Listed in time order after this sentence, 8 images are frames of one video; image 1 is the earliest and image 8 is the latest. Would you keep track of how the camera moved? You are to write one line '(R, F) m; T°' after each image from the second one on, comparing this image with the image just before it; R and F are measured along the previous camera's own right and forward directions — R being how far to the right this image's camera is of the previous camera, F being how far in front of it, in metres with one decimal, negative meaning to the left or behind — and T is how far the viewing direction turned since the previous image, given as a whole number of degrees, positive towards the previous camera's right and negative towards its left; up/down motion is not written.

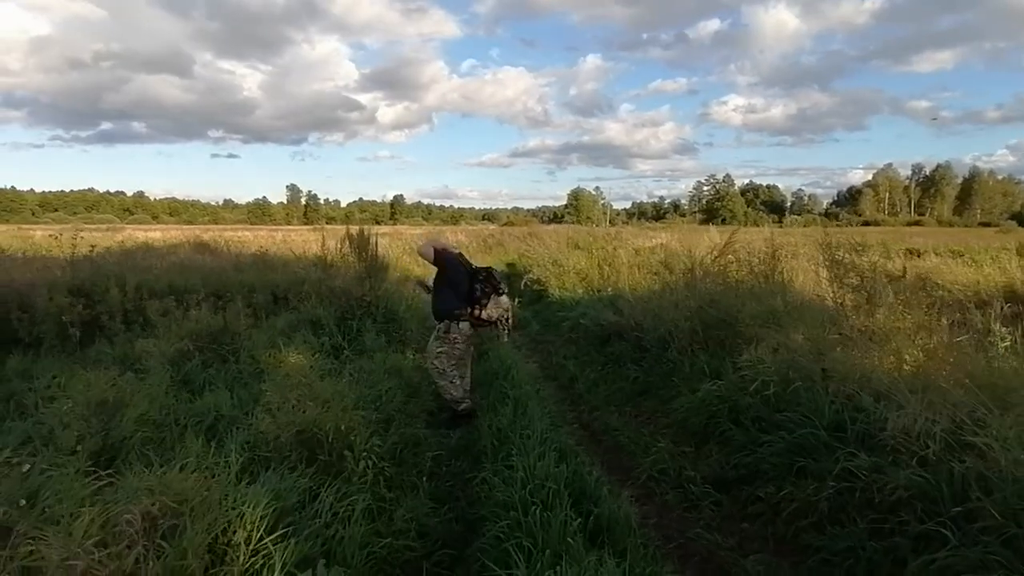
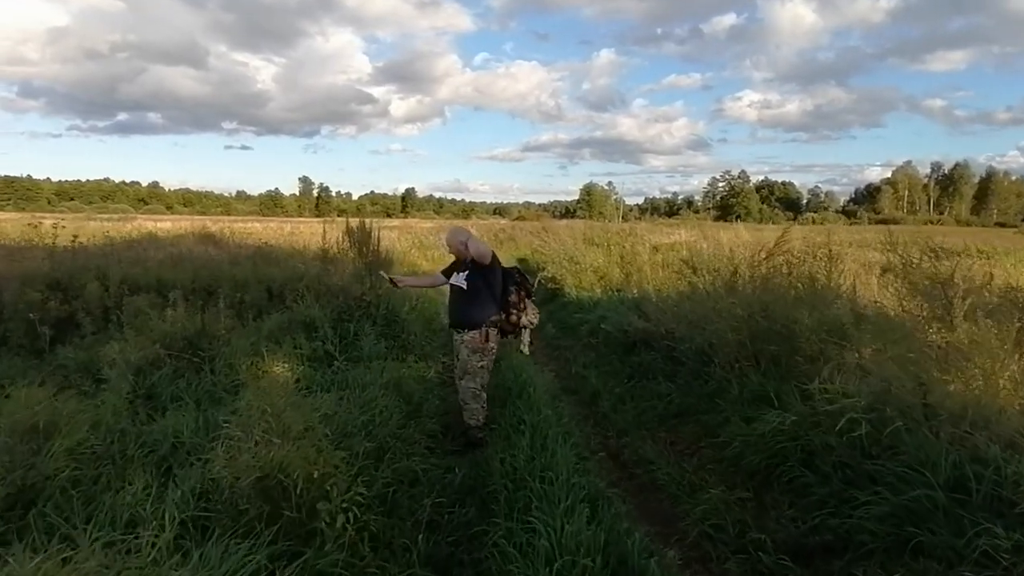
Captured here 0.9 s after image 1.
(-0.1, +1.0) m; -1°
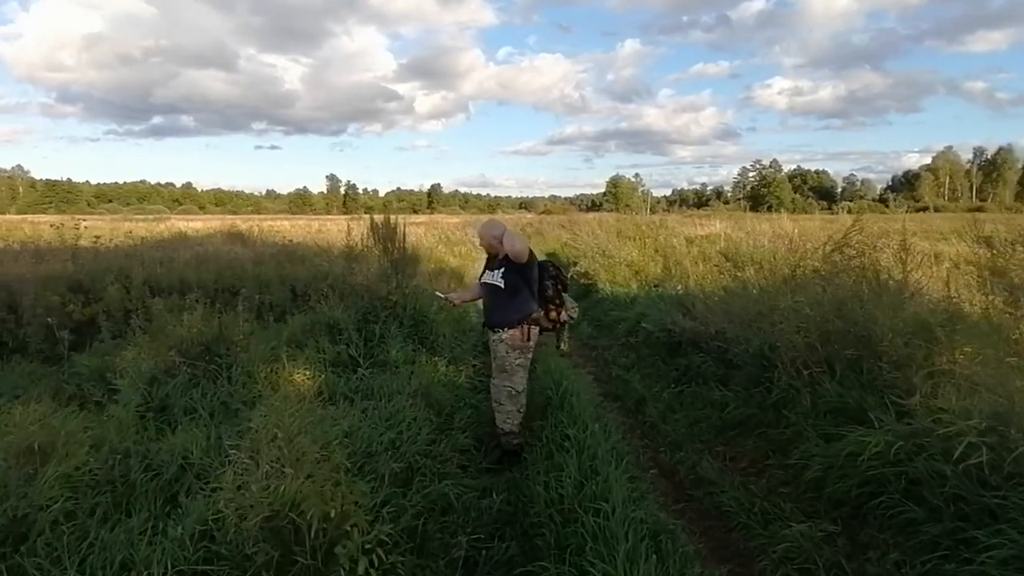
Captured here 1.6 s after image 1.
(-0.1, +0.5) m; -3°
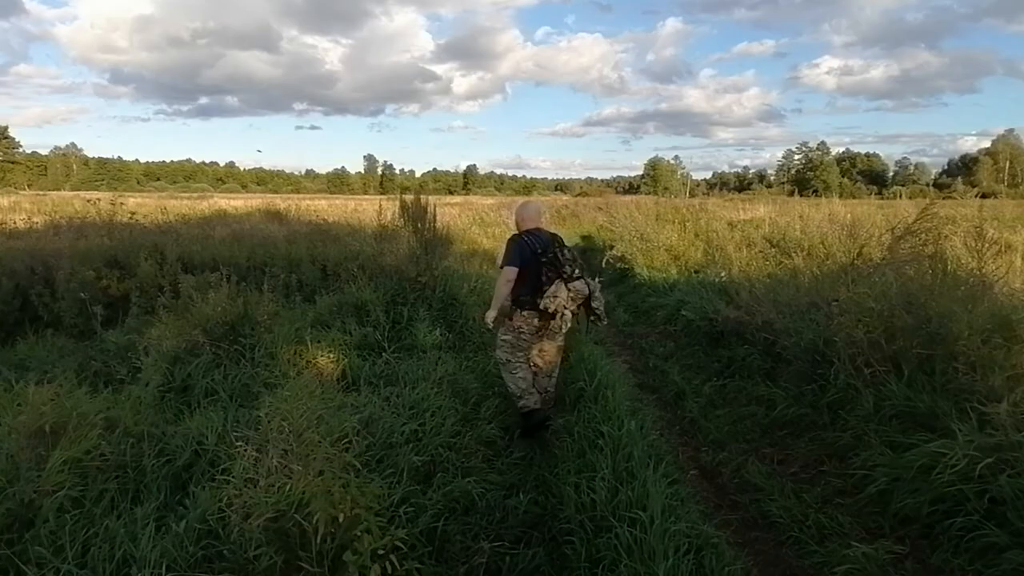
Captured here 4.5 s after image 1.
(0.0, +0.3) m; -3°
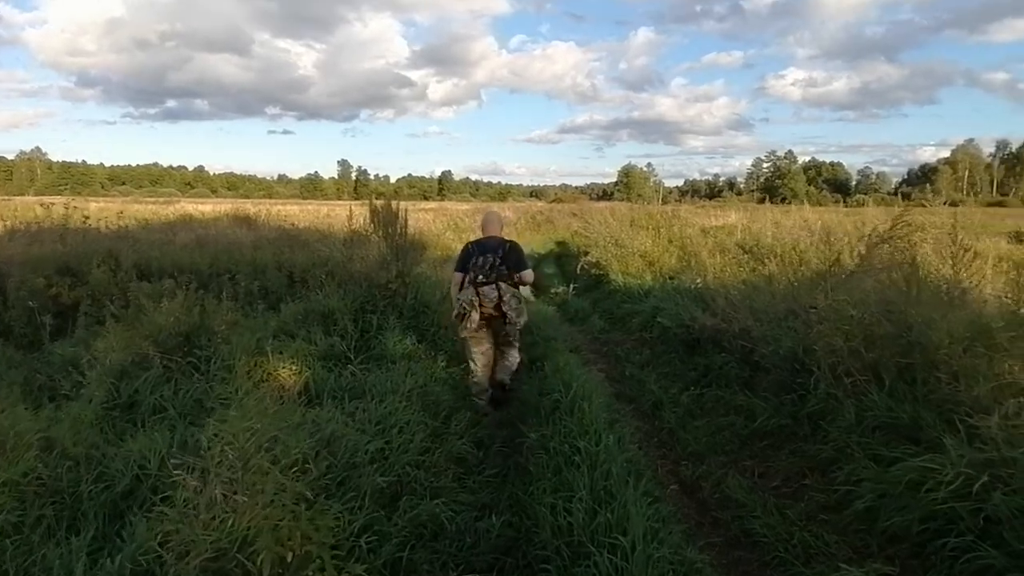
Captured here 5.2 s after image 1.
(0.0, +0.2) m; +2°
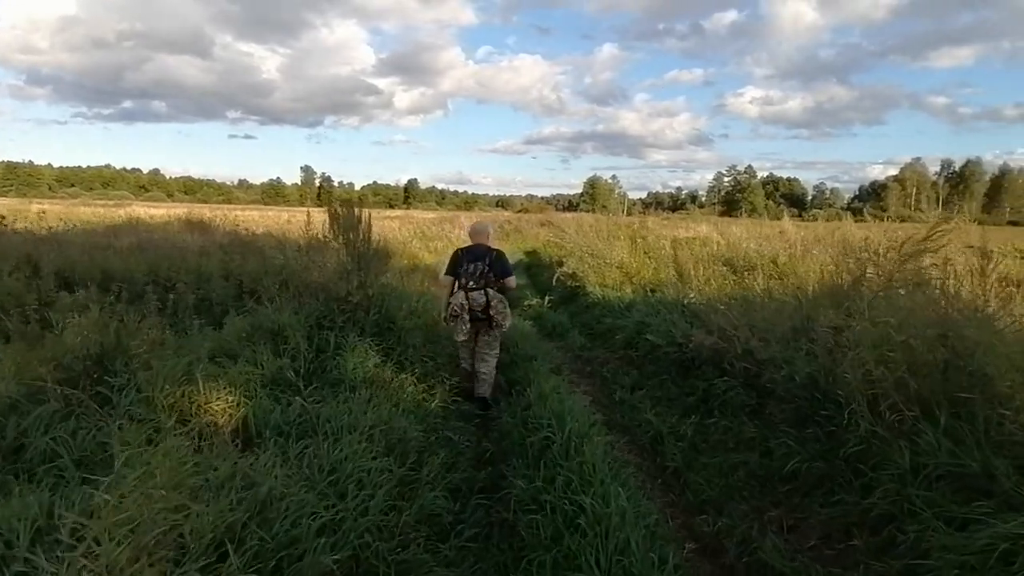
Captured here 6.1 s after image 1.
(-0.1, +0.8) m; +3°
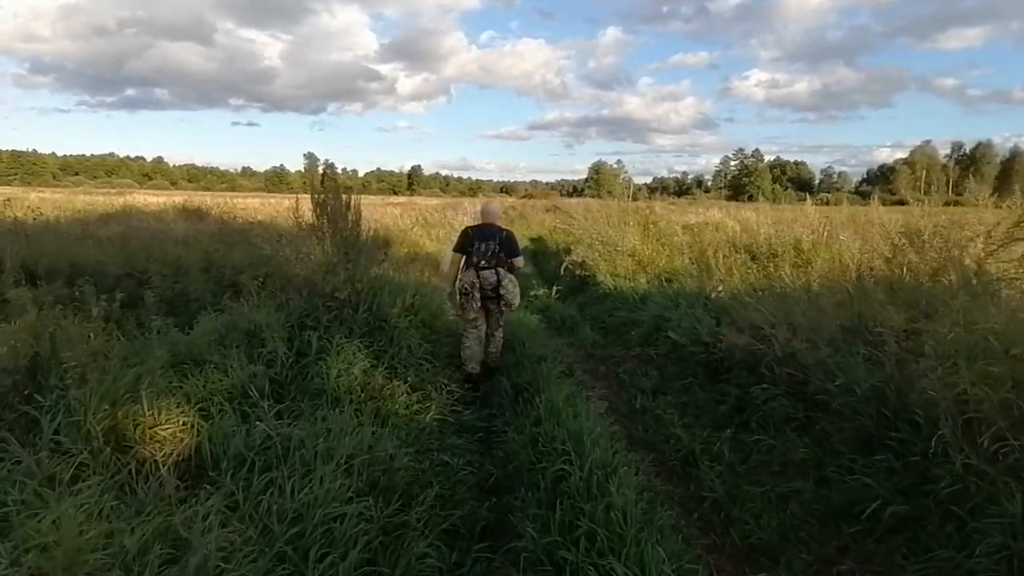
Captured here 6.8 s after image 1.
(0.0, +0.8) m; 0°
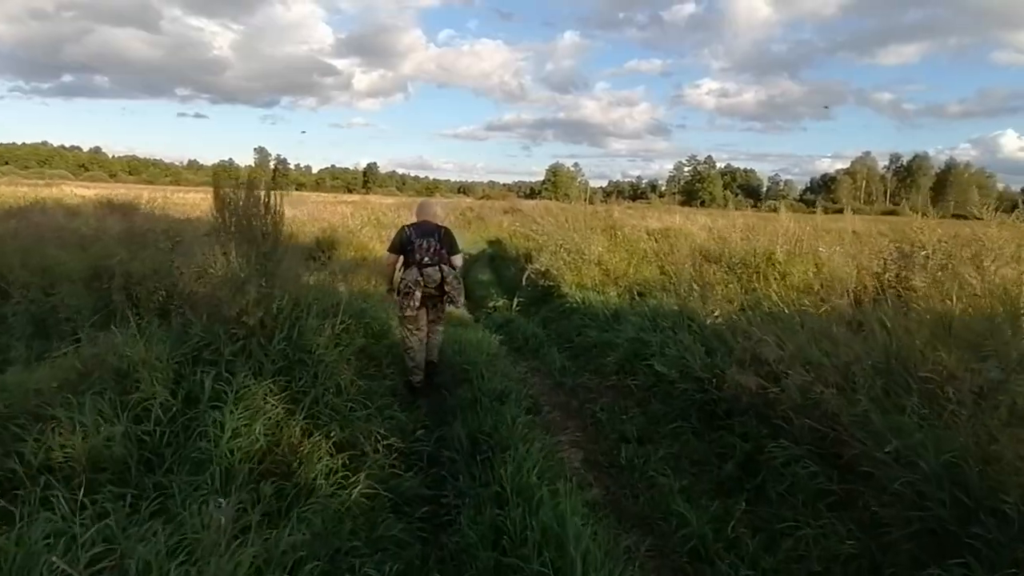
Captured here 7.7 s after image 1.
(0.0, +1.2) m; +4°
